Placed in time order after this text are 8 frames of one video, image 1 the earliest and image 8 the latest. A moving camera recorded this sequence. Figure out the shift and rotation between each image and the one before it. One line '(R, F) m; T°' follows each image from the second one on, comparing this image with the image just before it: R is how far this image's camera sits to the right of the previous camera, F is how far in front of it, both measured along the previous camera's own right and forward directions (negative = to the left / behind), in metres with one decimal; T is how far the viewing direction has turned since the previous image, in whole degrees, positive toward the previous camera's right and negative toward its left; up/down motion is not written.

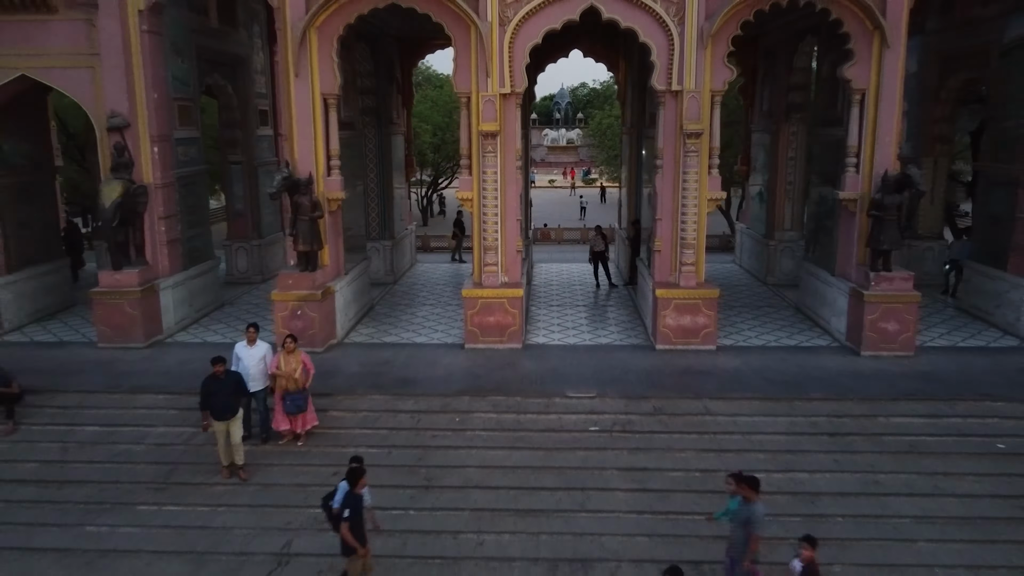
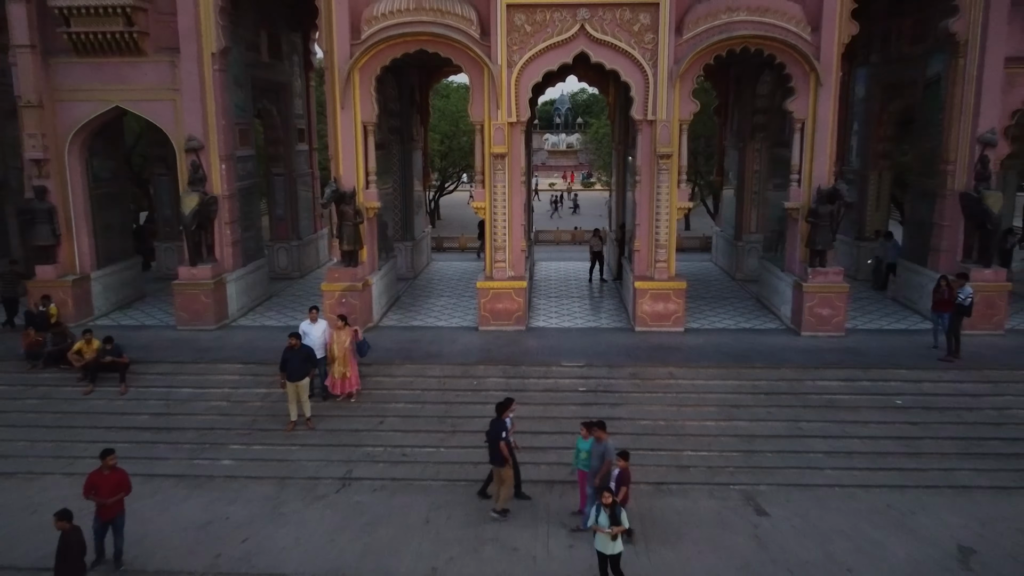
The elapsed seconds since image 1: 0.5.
(-0.1, -2.5) m; 0°
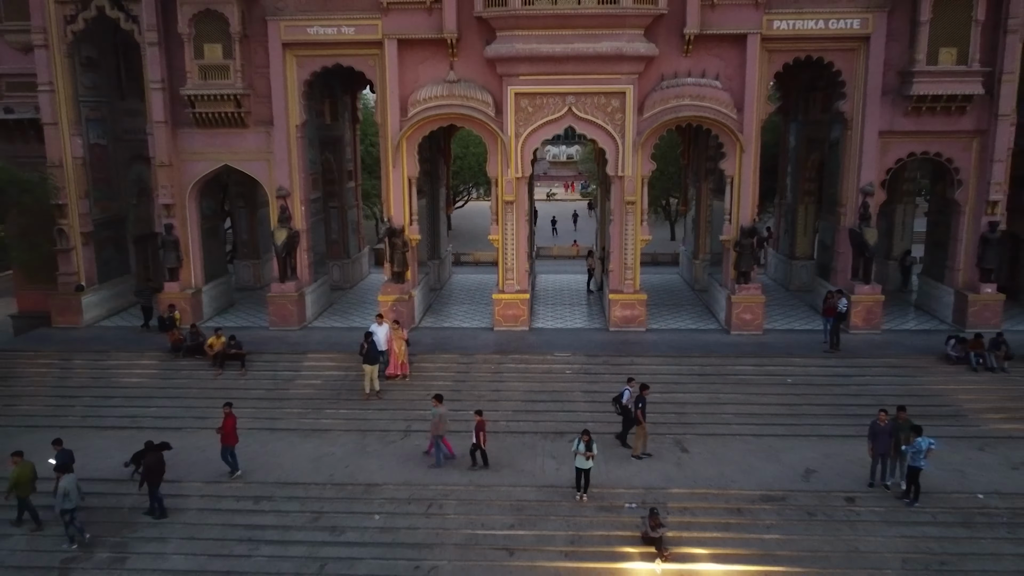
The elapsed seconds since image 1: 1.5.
(-0.1, -4.8) m; 0°
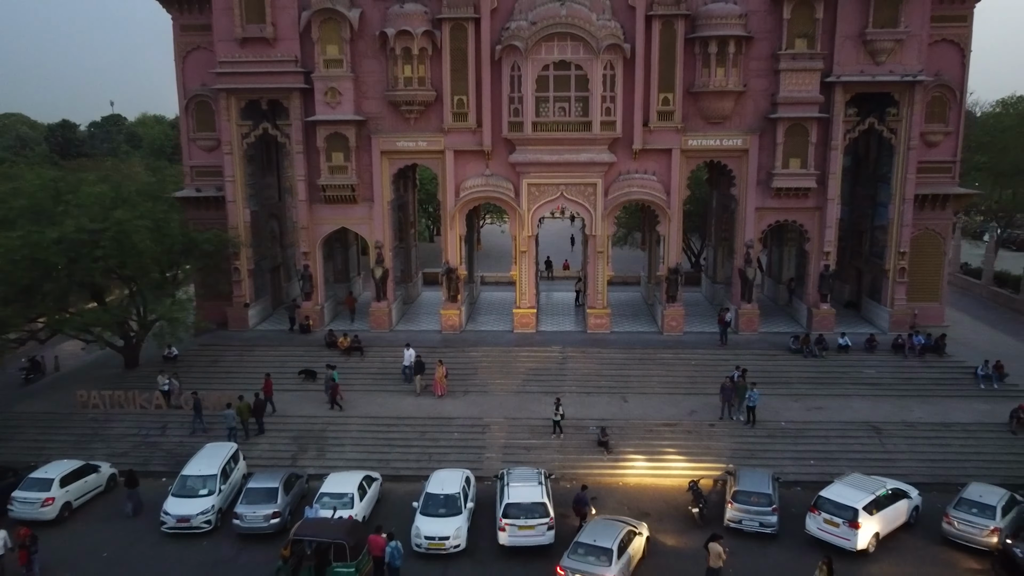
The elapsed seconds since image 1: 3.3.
(-0.4, -10.7) m; 0°
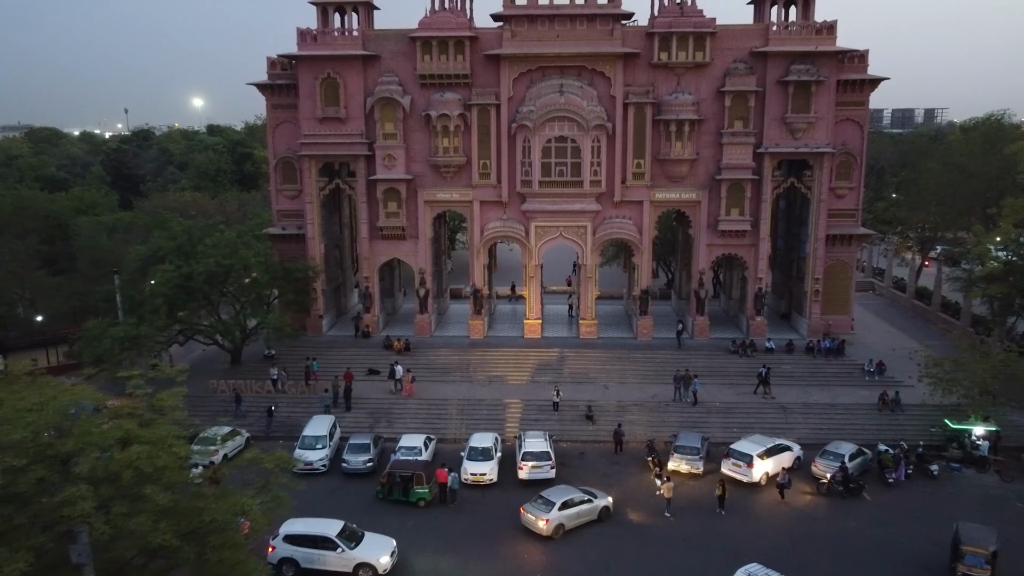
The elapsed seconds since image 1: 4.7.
(-0.5, -9.4) m; 0°
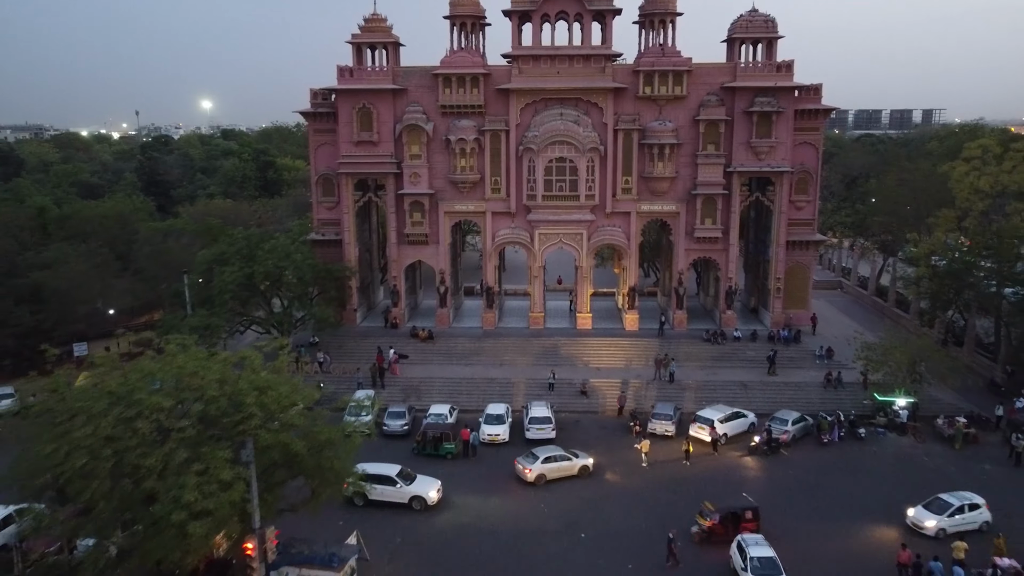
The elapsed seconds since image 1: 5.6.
(-0.3, -6.6) m; 0°
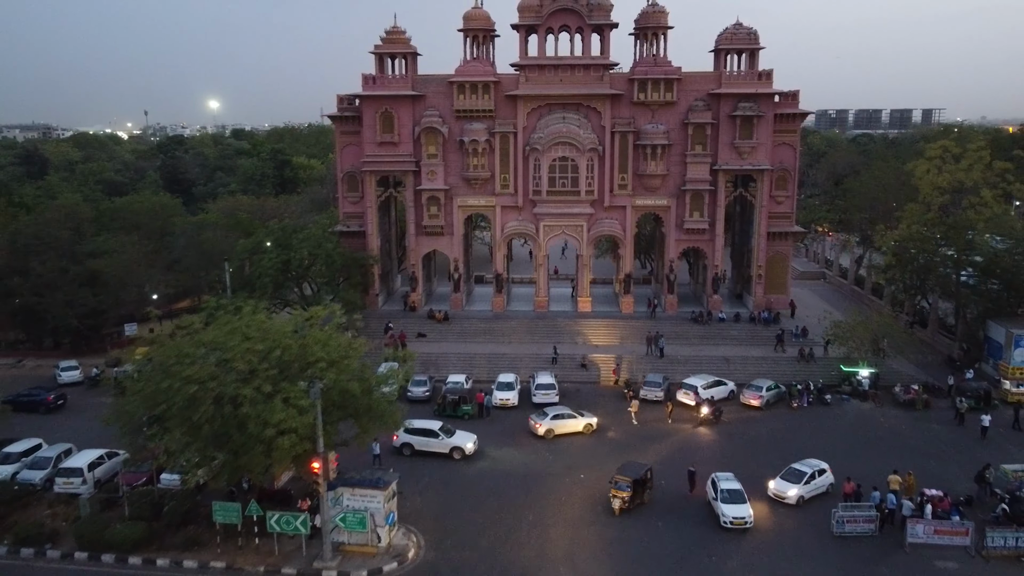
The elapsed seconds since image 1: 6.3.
(-0.3, -4.8) m; 0°
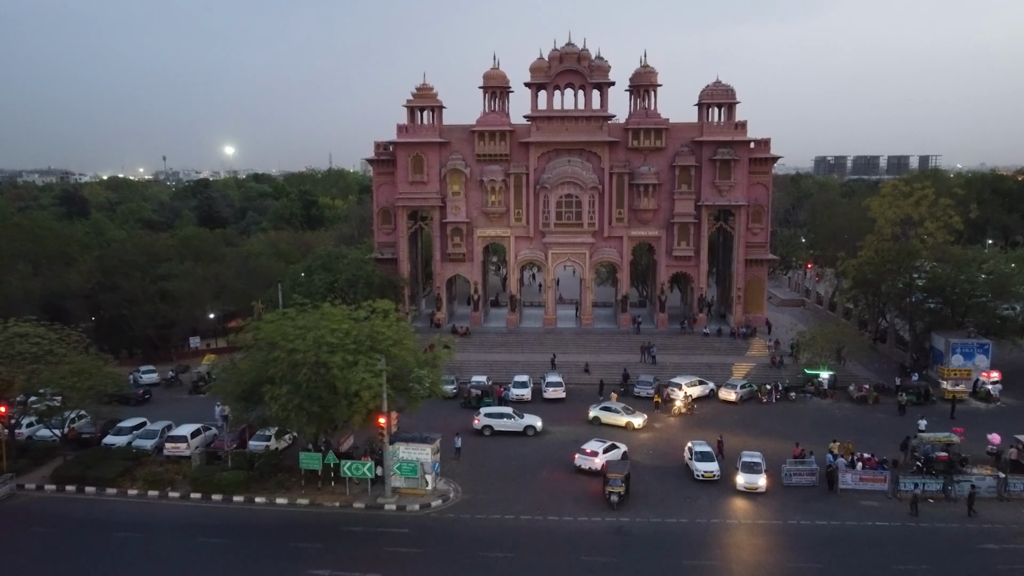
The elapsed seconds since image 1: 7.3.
(-0.6, -7.6) m; 0°
